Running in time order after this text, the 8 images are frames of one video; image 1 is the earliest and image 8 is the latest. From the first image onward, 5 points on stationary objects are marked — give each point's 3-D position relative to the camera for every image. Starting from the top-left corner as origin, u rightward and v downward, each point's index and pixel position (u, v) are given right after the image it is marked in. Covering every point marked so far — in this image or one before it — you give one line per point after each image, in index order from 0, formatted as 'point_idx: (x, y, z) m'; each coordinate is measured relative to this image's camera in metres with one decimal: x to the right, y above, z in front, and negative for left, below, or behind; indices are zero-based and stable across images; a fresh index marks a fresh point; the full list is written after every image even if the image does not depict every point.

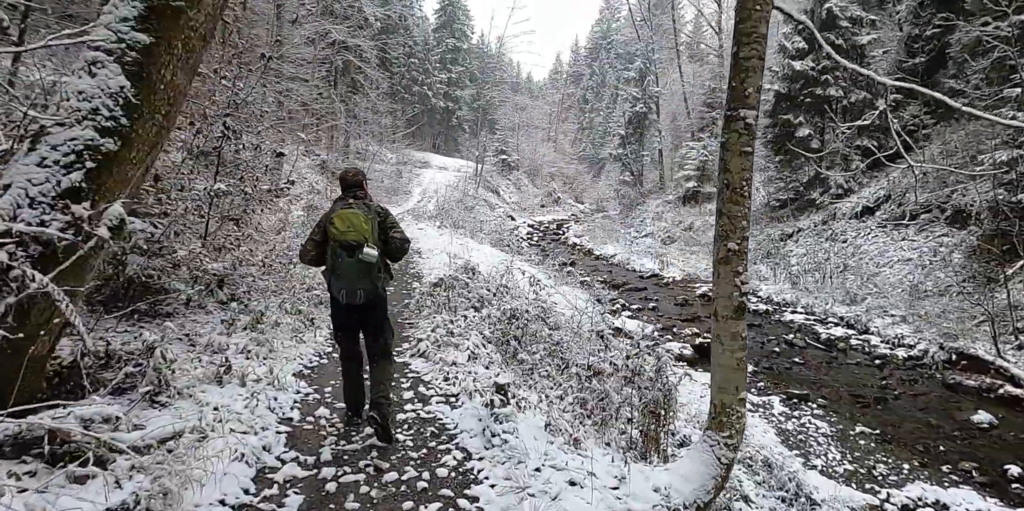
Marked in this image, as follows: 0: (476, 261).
0: (-0.8, -0.3, +12.4) m
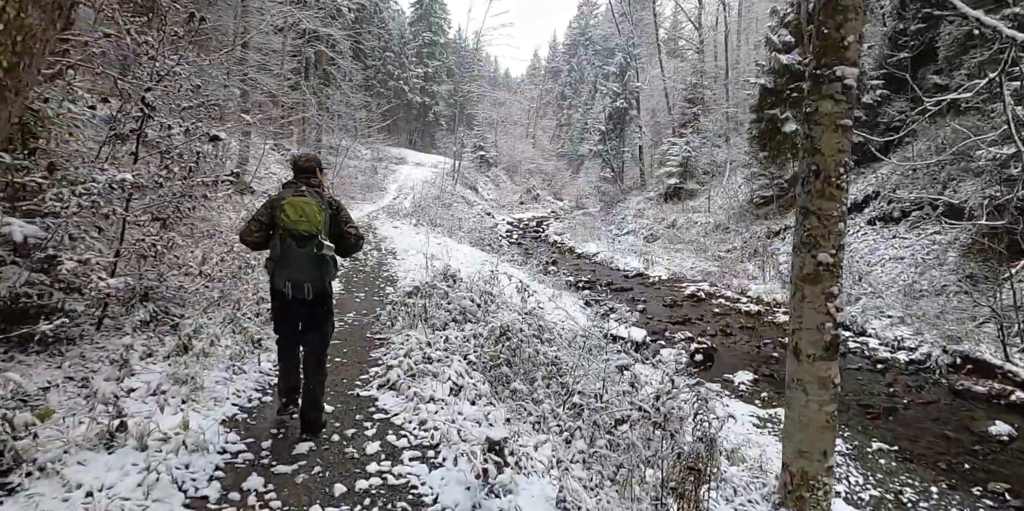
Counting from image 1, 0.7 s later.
0: (-1.2, -0.3, +11.6) m
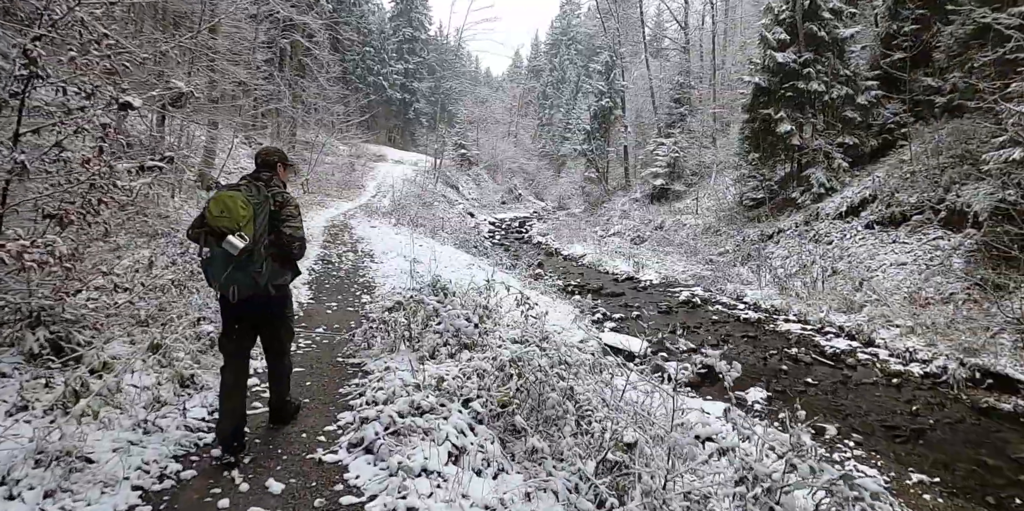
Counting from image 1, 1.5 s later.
0: (-1.4, -0.4, +10.6) m
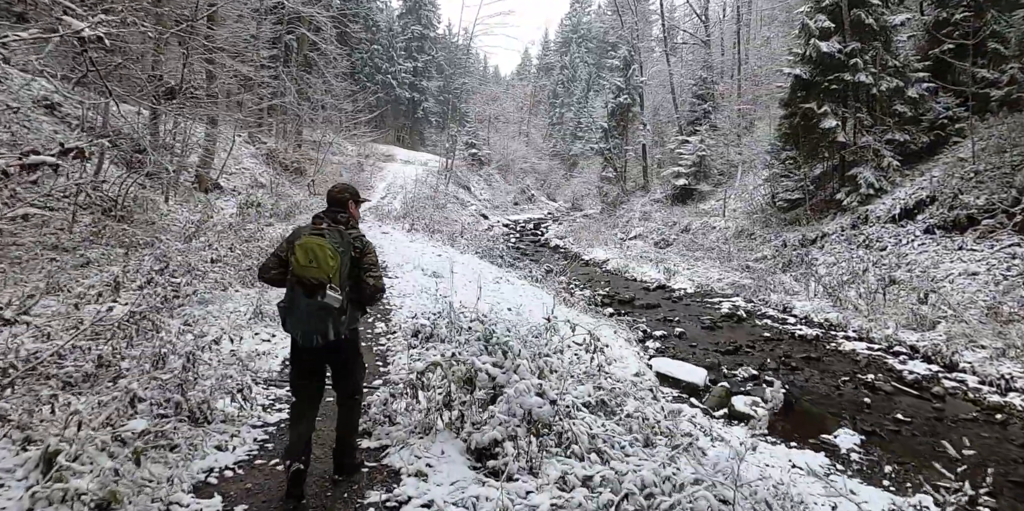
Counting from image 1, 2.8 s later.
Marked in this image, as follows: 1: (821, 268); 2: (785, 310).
0: (-0.9, -0.6, +9.4) m
1: (+8.8, -0.4, +15.3) m
2: (+6.8, -1.4, +13.4) m
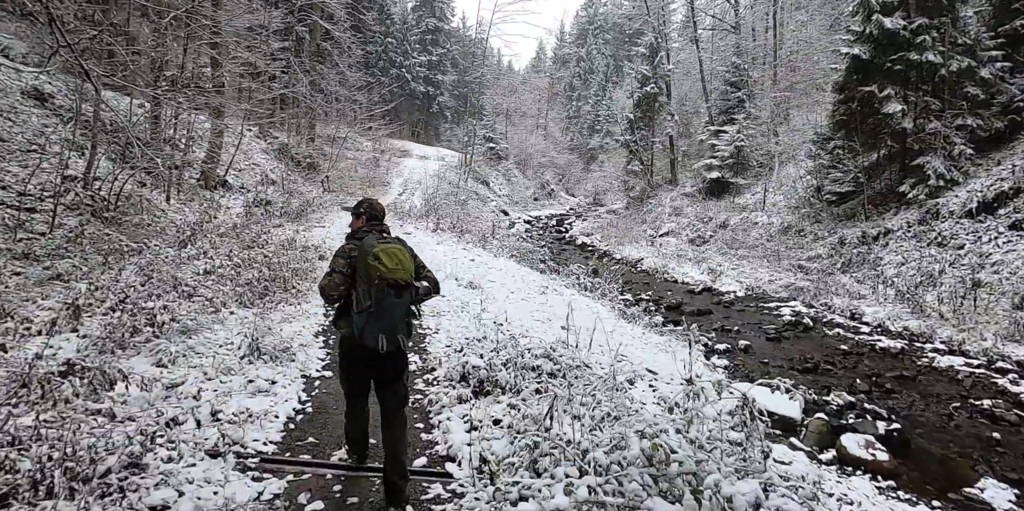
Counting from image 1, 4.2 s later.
0: (-0.2, -0.7, +8.1) m
1: (+9.6, -0.3, +13.8) m
2: (+7.5, -1.4, +11.9) m
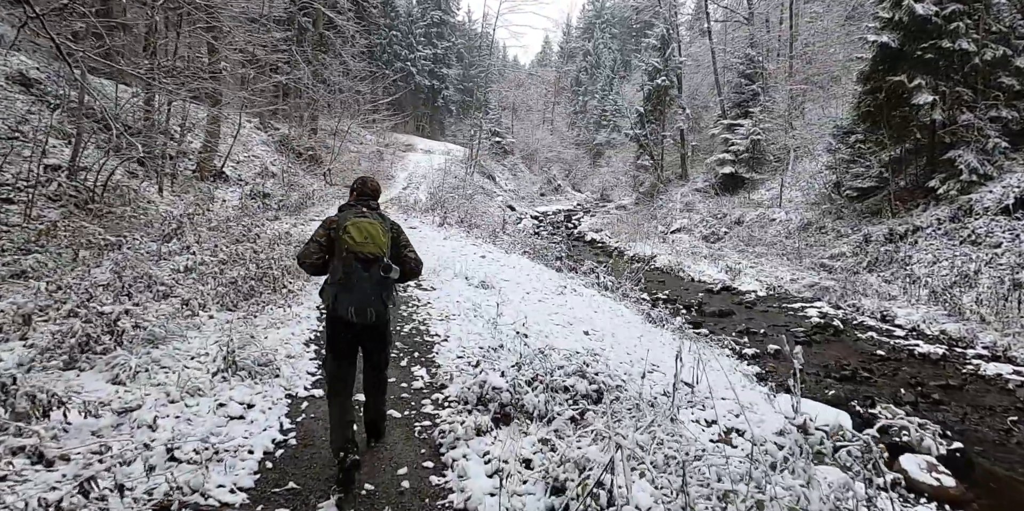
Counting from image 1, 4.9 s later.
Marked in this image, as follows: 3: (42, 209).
0: (0.0, -0.6, +7.4) m
1: (+9.8, -0.3, +13.0) m
2: (+7.8, -1.3, +11.2) m
3: (-7.3, +0.7, +8.3) m
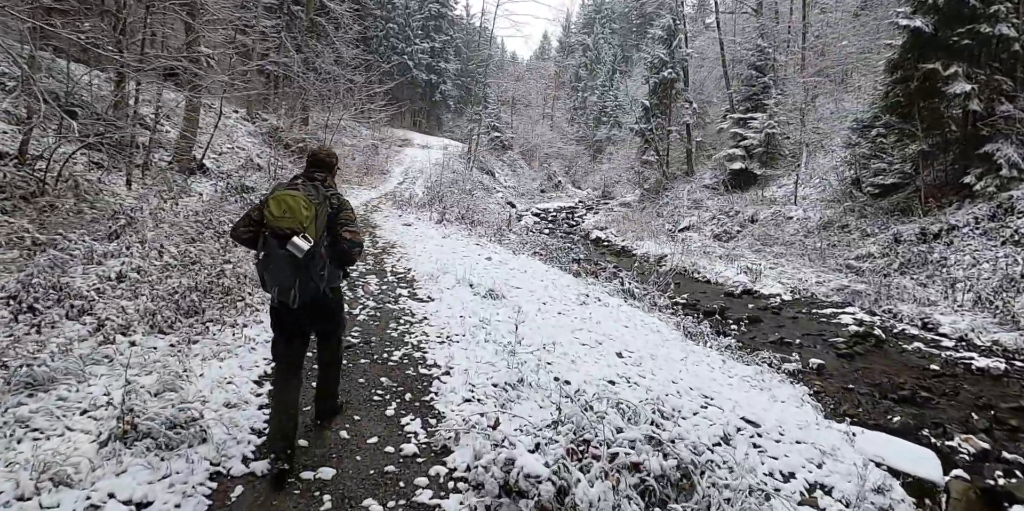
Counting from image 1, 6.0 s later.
0: (+0.1, -0.7, +6.3) m
1: (+9.9, -0.3, +12.0) m
2: (+7.9, -1.4, +10.2) m
3: (-7.1, +0.7, +7.2) m
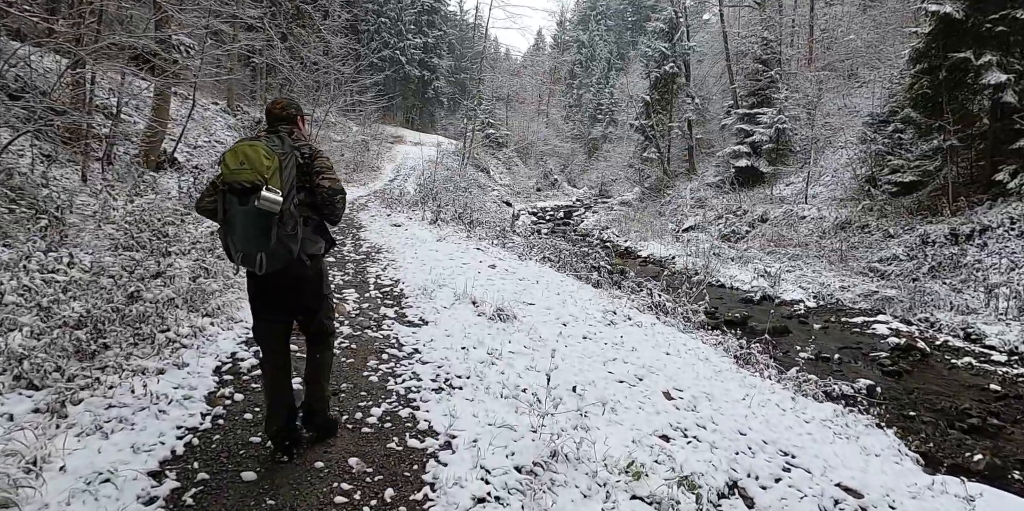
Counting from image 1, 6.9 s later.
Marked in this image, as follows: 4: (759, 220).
0: (+0.2, -0.7, +5.3) m
1: (+9.9, -0.4, +11.1) m
2: (+7.9, -1.4, +9.2) m
3: (-7.1, +0.6, +6.1) m
4: (+8.7, +1.3, +18.8) m
